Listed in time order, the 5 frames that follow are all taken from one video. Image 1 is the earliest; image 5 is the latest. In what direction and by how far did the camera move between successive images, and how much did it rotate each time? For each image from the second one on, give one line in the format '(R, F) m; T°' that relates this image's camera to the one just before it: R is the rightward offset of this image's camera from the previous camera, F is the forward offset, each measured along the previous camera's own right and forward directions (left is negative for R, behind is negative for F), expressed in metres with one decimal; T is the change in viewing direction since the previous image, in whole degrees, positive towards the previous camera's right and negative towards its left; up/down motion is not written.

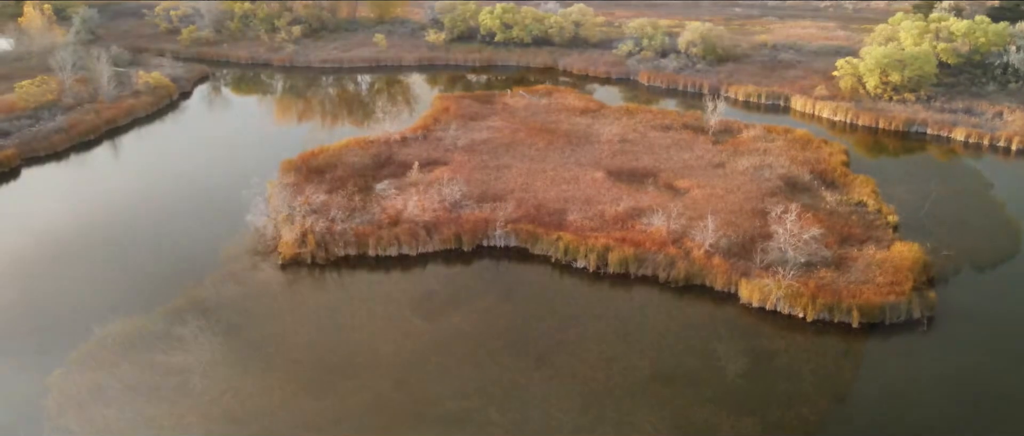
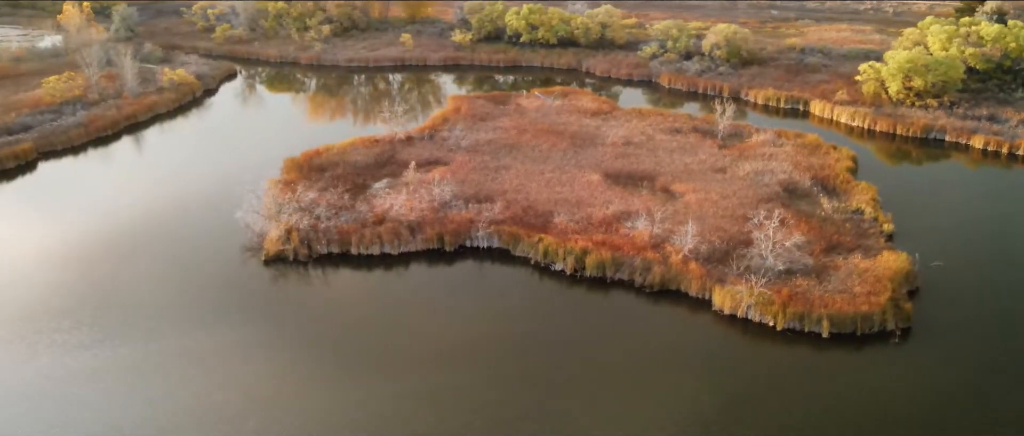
(+1.4, +0.1) m; -2°
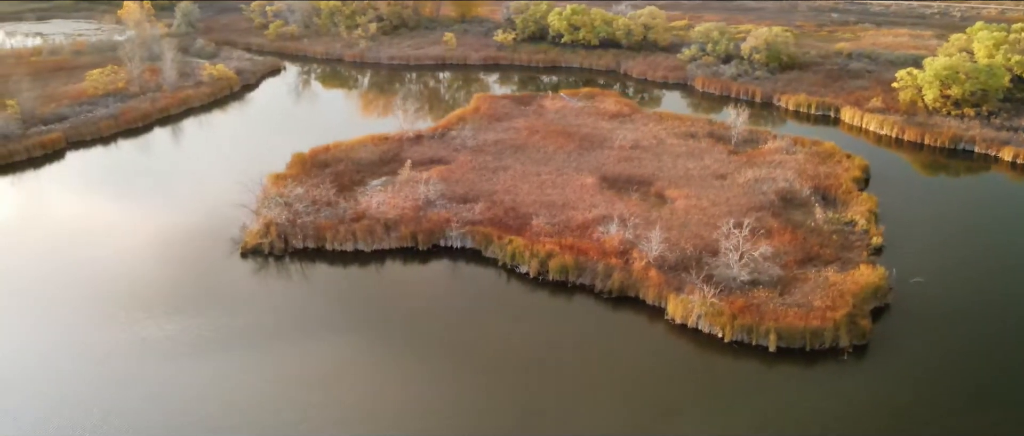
(+2.2, +0.1) m; -4°
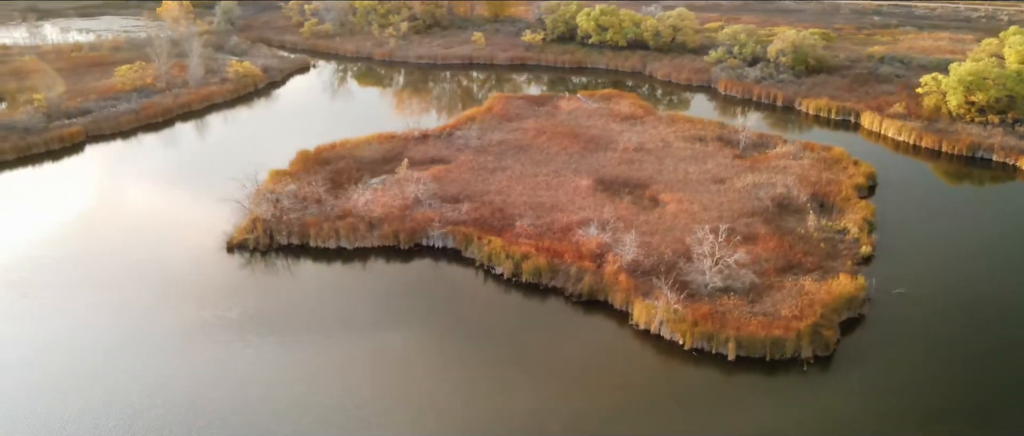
(+1.5, 0.0) m; -3°
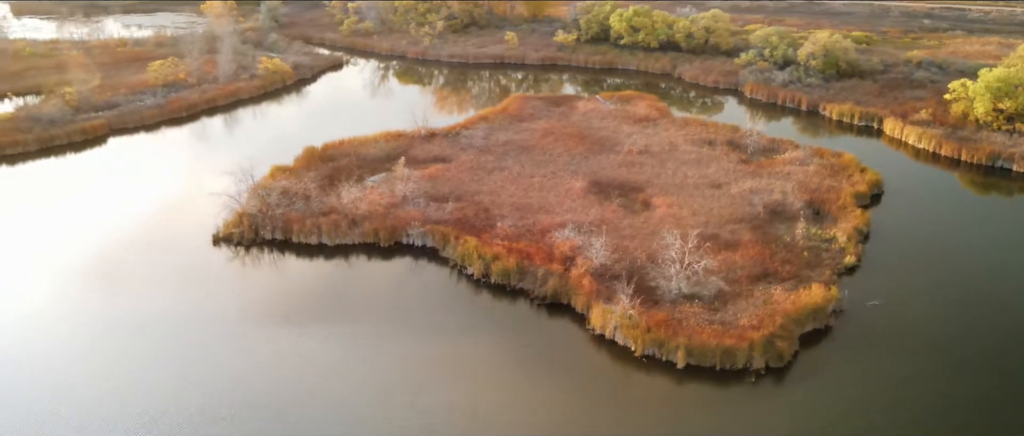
(+1.8, 0.0) m; -3°
